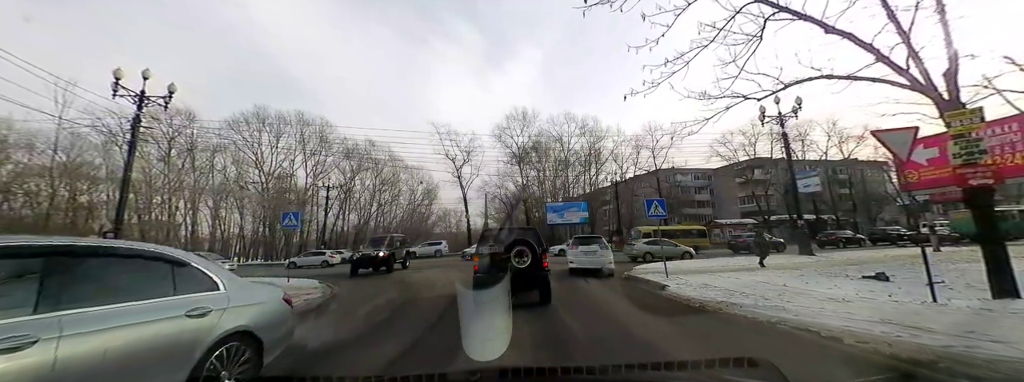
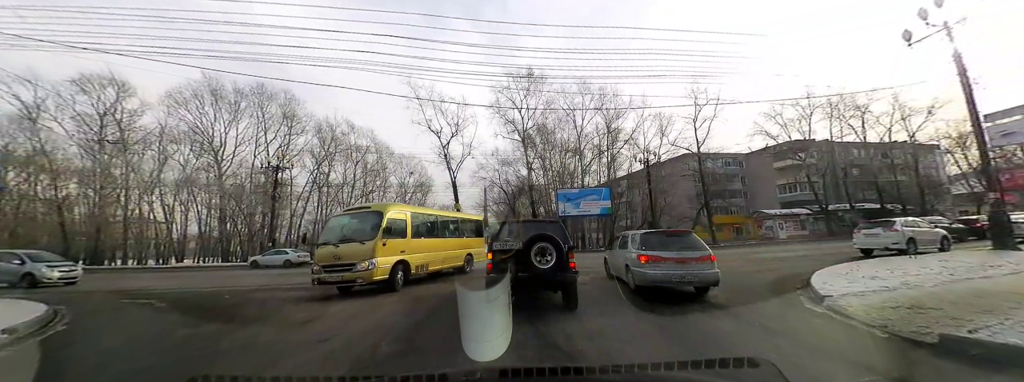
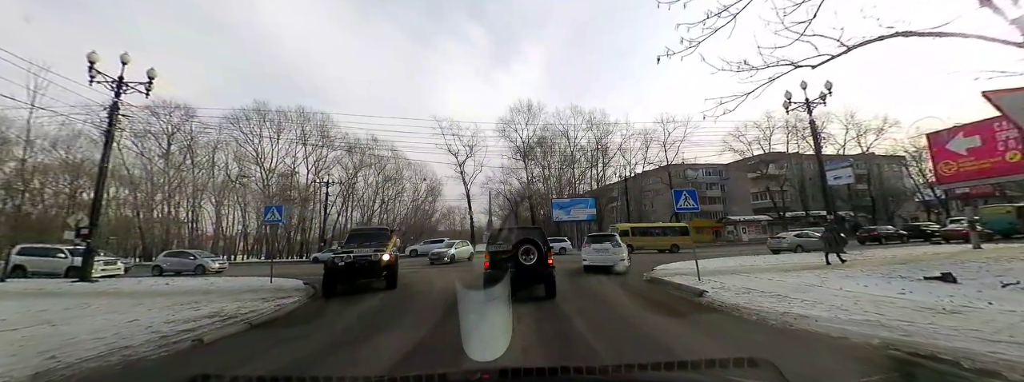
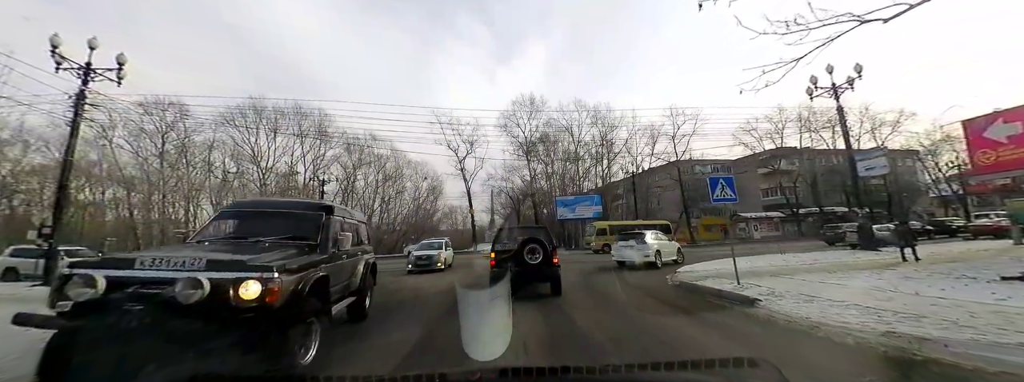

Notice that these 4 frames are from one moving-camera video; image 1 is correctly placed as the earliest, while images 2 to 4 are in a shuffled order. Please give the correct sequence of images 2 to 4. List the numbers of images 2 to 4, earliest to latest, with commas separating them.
3, 4, 2
